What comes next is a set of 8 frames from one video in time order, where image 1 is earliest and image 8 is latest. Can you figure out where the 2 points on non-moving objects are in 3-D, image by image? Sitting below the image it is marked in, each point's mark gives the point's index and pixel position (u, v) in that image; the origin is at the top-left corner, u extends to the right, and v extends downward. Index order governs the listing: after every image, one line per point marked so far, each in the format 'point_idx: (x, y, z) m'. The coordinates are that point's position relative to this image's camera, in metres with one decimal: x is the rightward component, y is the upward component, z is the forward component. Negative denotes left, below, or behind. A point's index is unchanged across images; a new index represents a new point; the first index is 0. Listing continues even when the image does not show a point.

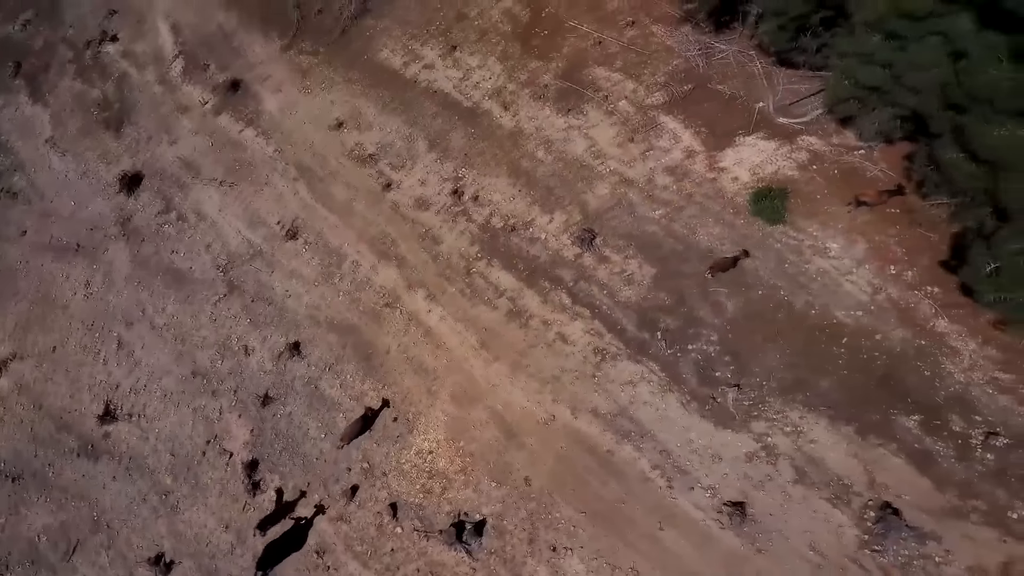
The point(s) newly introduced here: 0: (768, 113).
0: (+3.7, +2.7, +8.3) m
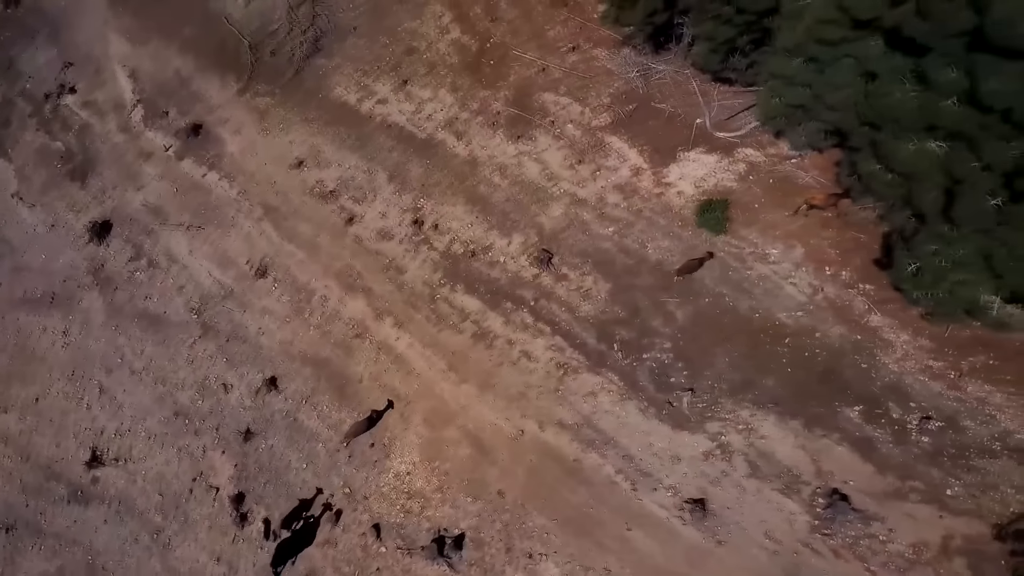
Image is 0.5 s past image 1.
0: (+3.0, +2.6, +9.0) m
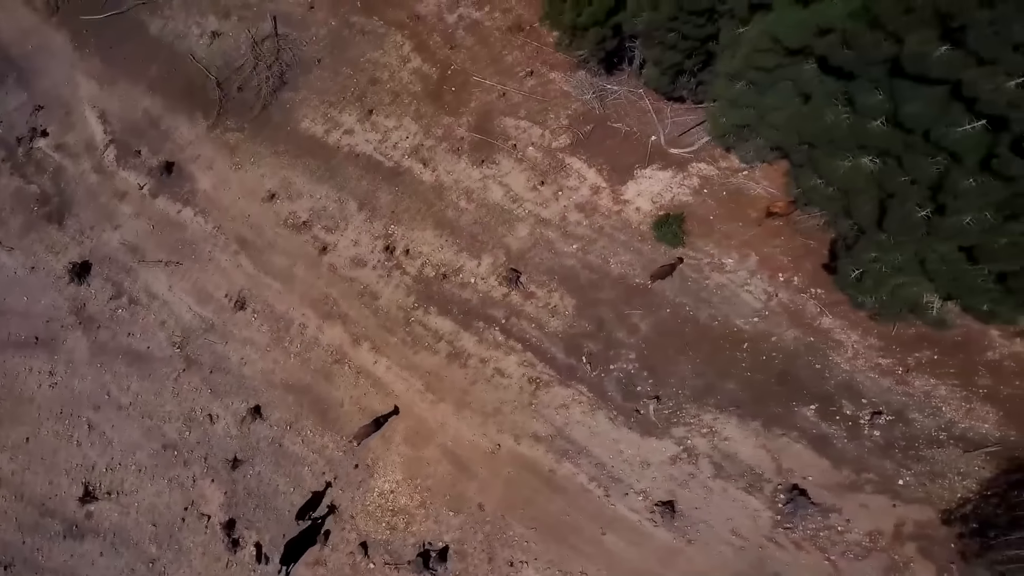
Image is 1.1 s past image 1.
0: (+2.4, +2.4, +9.6) m
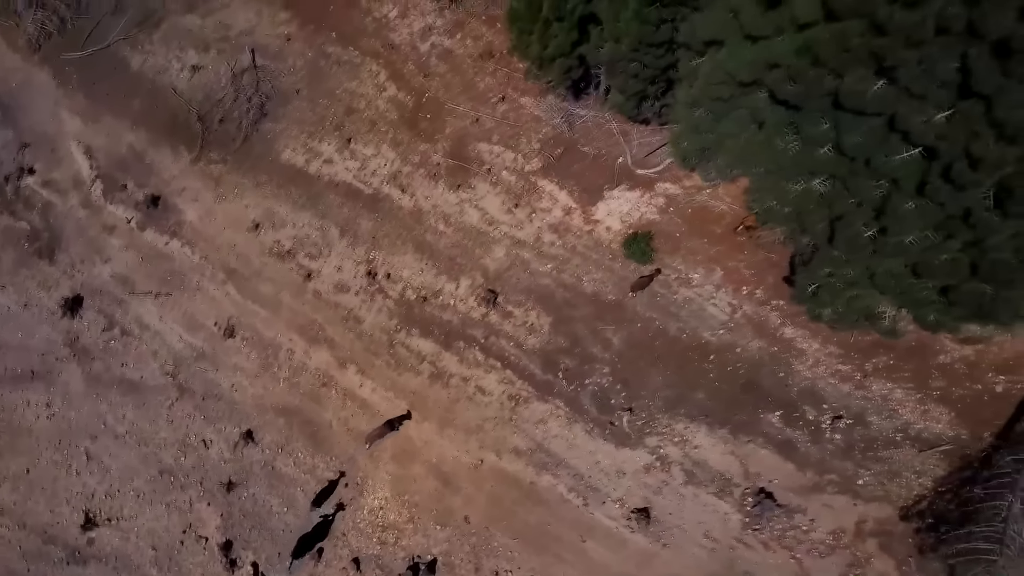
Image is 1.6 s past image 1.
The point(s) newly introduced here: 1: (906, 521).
0: (+2.0, +2.1, +10.1) m
1: (+6.6, -3.9, +10.1) m
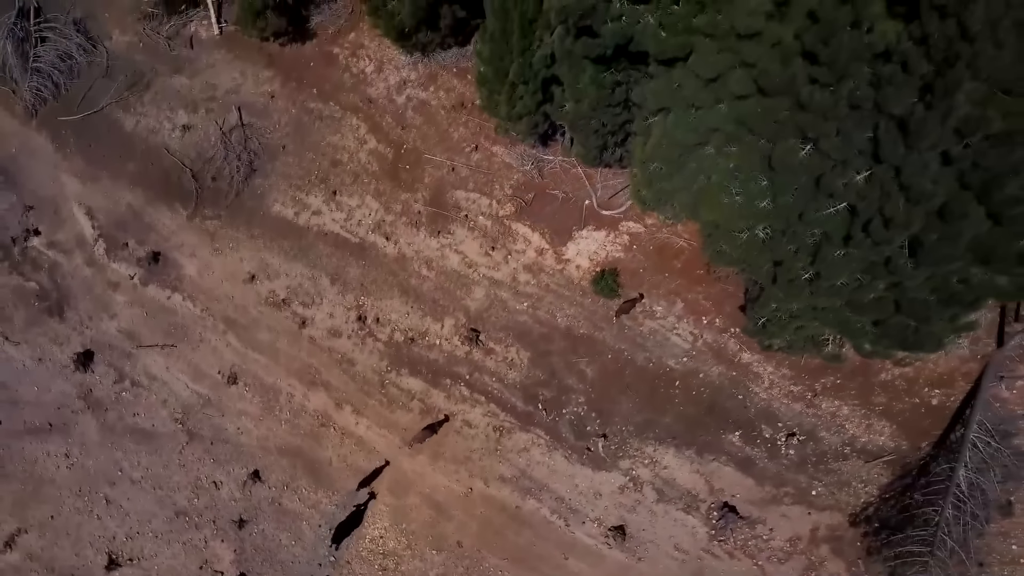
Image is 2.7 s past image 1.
0: (+1.6, +1.5, +11.2) m
1: (+6.4, -4.4, +11.1) m
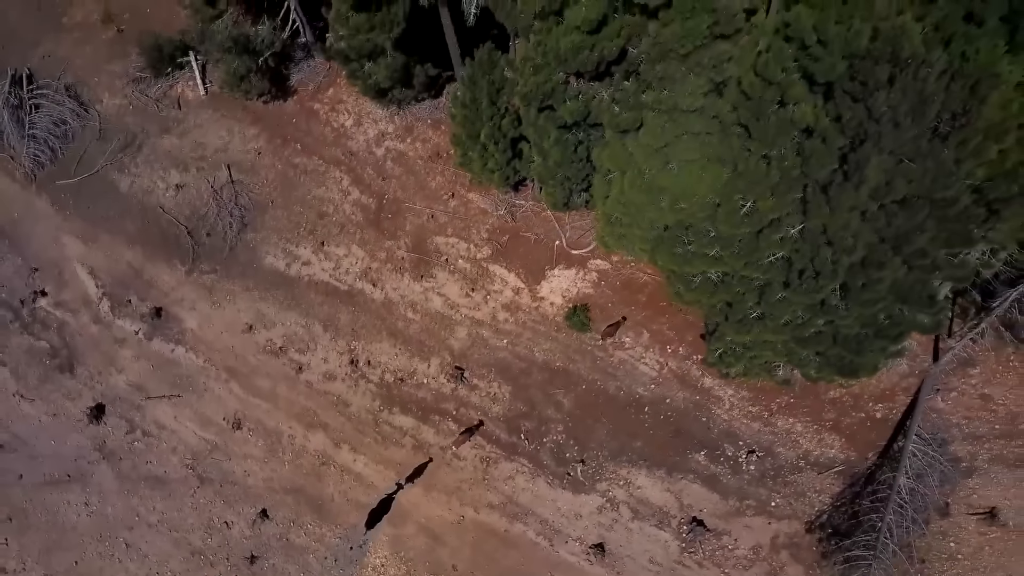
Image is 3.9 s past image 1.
0: (+1.1, +0.7, +12.3) m
1: (+6.2, -5.0, +12.1) m
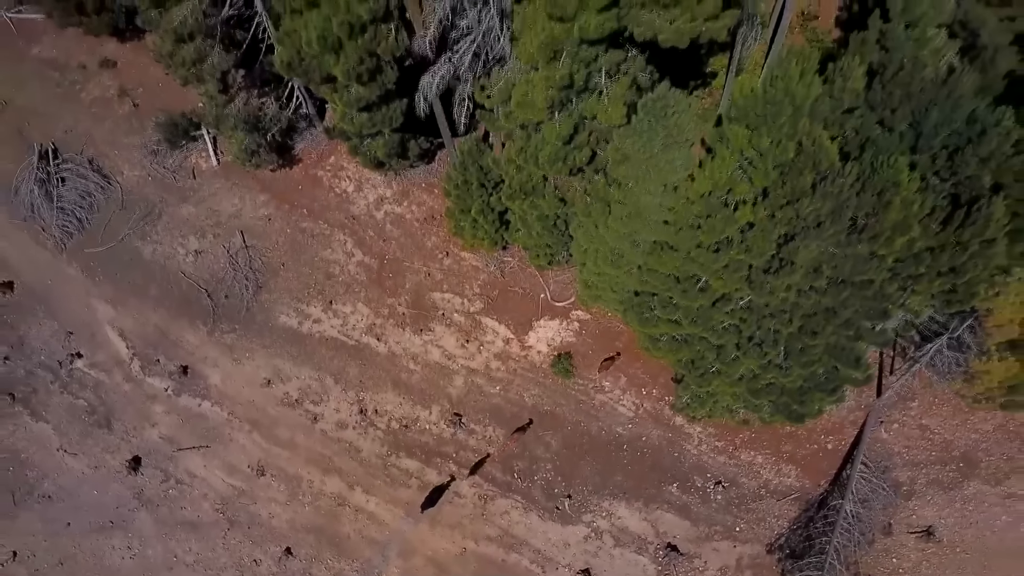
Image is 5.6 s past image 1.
0: (+0.9, -0.5, +13.9) m
1: (+6.1, -6.1, +13.6) m
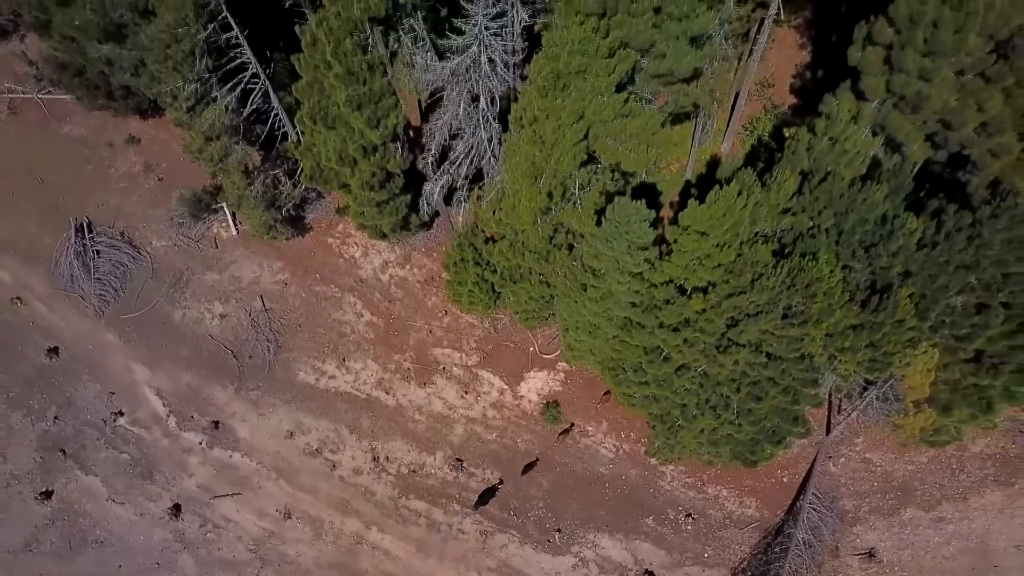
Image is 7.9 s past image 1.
0: (+0.7, -2.1, +16.0) m
1: (+6.0, -7.5, +15.4) m
